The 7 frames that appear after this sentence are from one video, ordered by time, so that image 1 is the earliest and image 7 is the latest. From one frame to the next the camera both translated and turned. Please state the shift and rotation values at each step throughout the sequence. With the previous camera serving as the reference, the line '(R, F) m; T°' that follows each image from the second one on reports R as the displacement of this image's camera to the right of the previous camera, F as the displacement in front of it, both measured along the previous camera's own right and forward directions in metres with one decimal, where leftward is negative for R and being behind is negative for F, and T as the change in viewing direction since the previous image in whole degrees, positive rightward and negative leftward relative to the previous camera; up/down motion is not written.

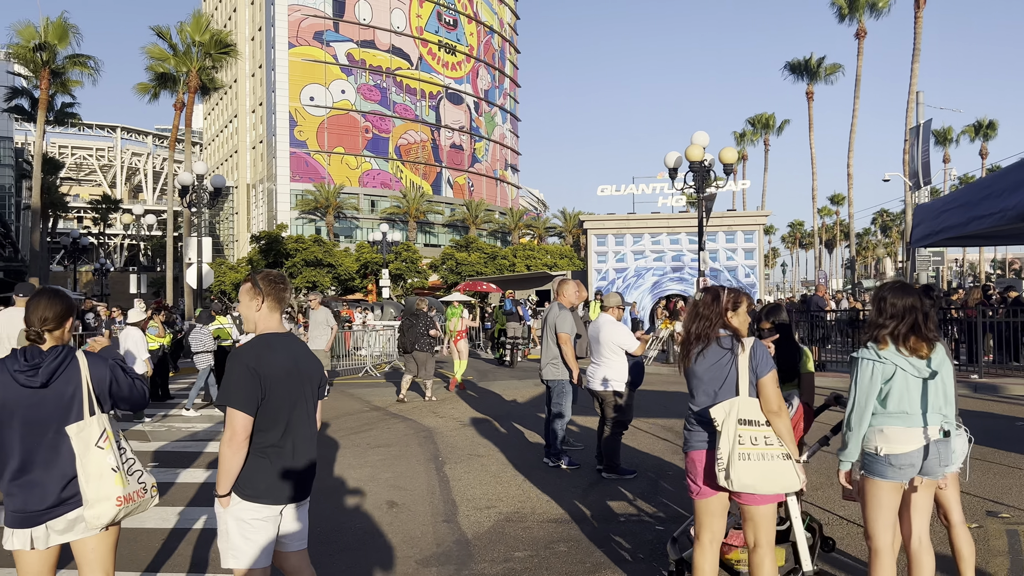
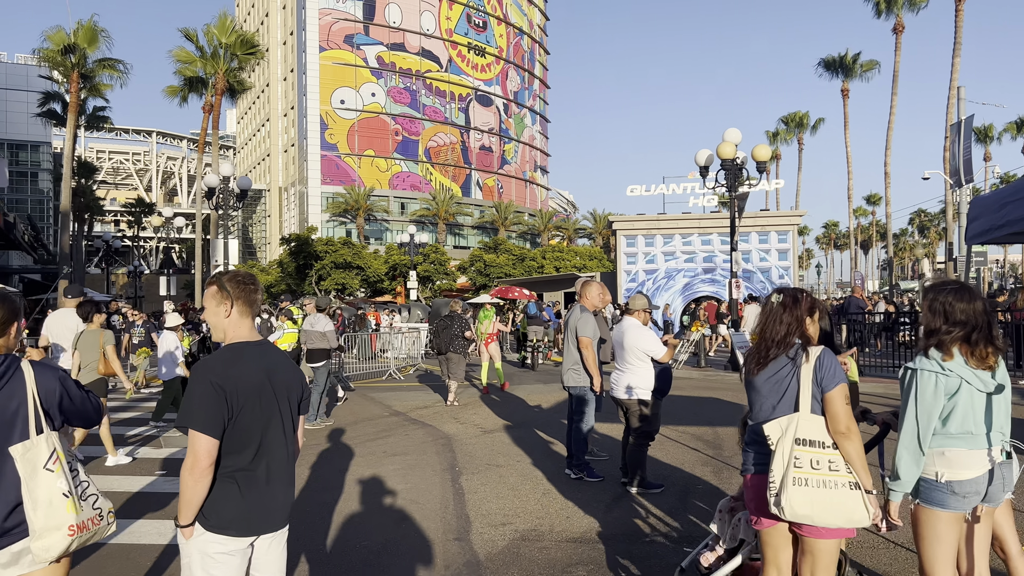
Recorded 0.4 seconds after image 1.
(+0.1, +0.4) m; -2°
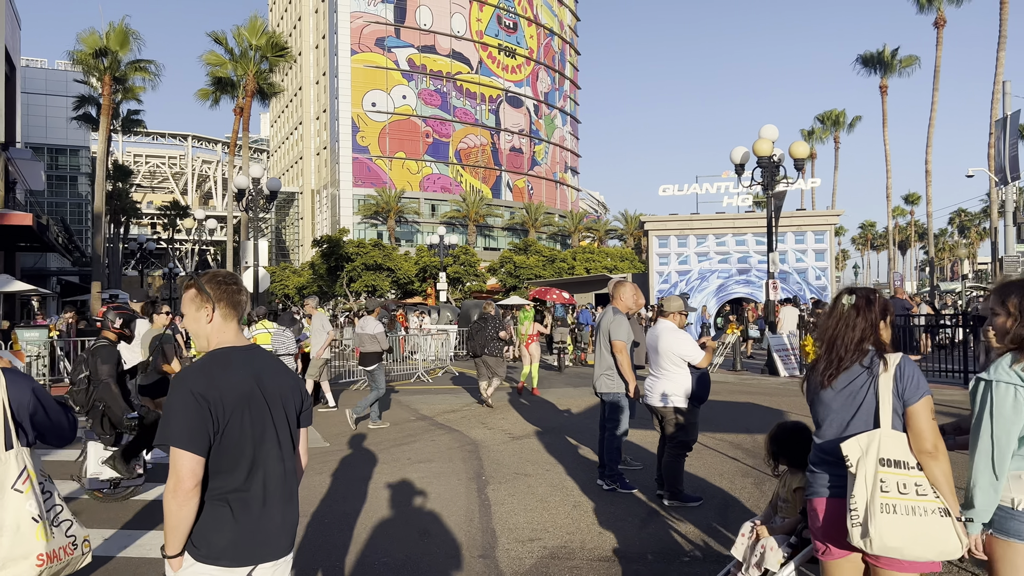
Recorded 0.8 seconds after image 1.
(0.0, +0.4) m; -2°
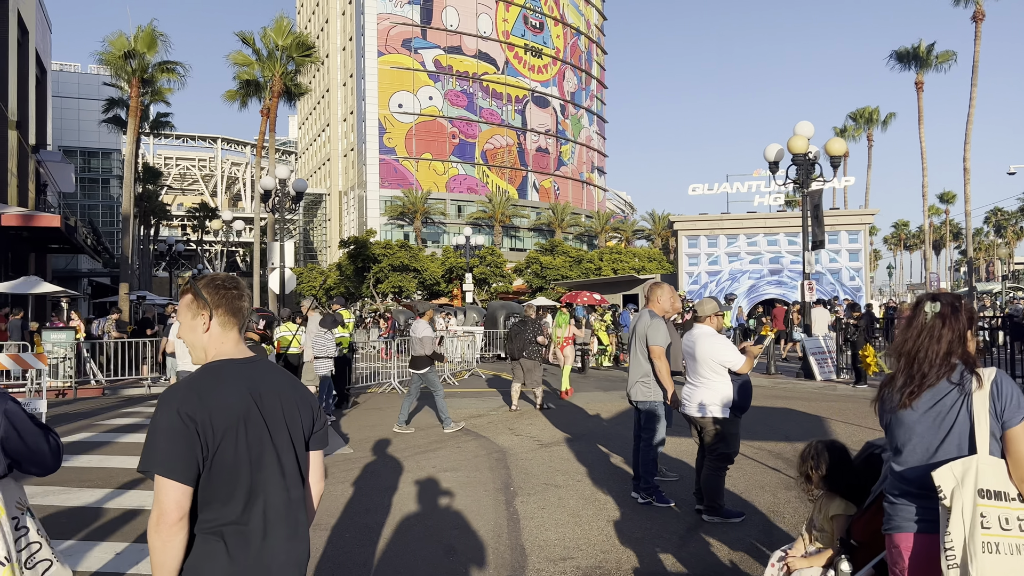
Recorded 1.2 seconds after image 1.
(0.0, +0.3) m; -2°
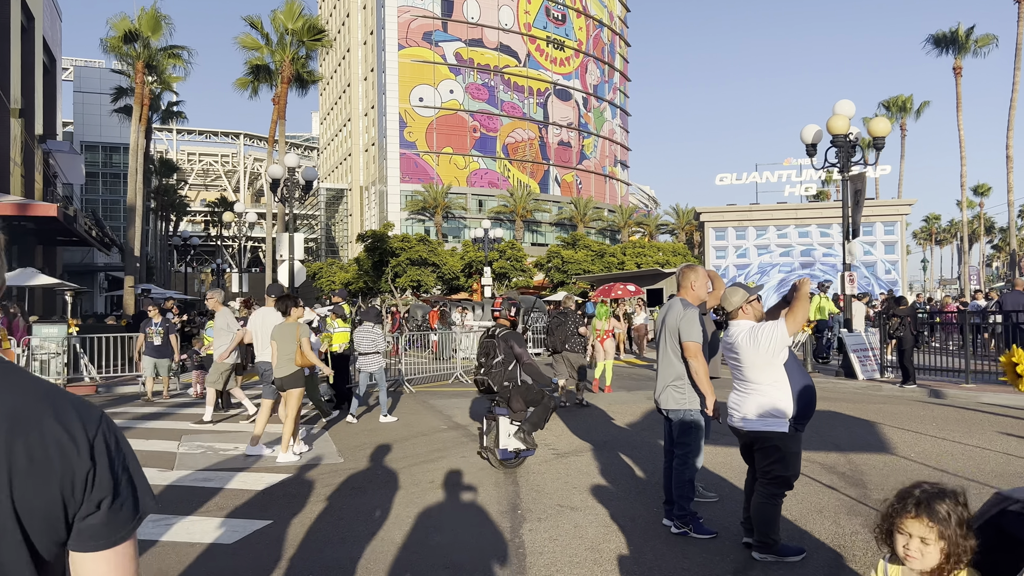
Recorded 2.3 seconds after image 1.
(+0.1, +1.2) m; -2°
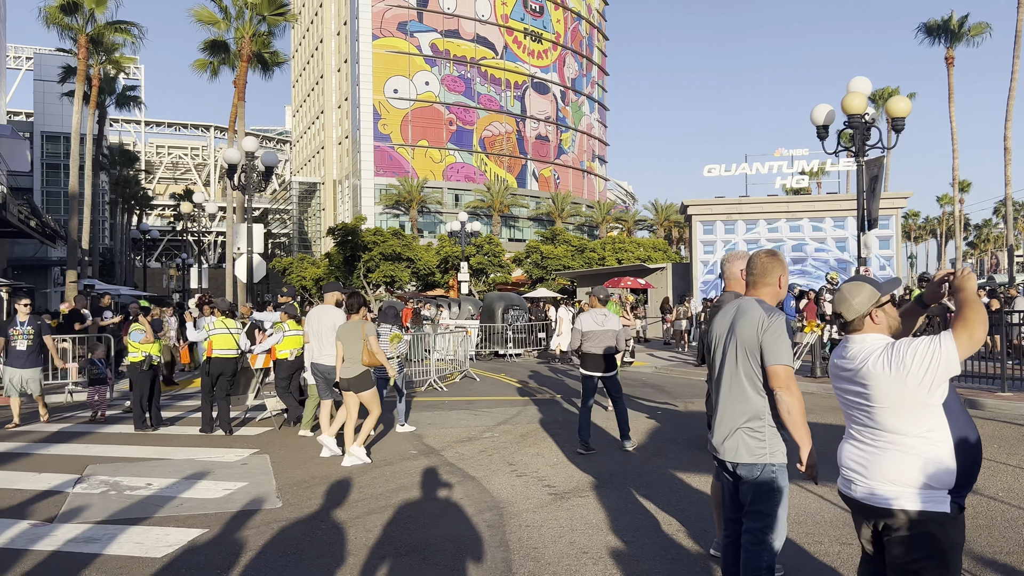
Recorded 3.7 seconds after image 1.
(-0.1, +1.8) m; +2°
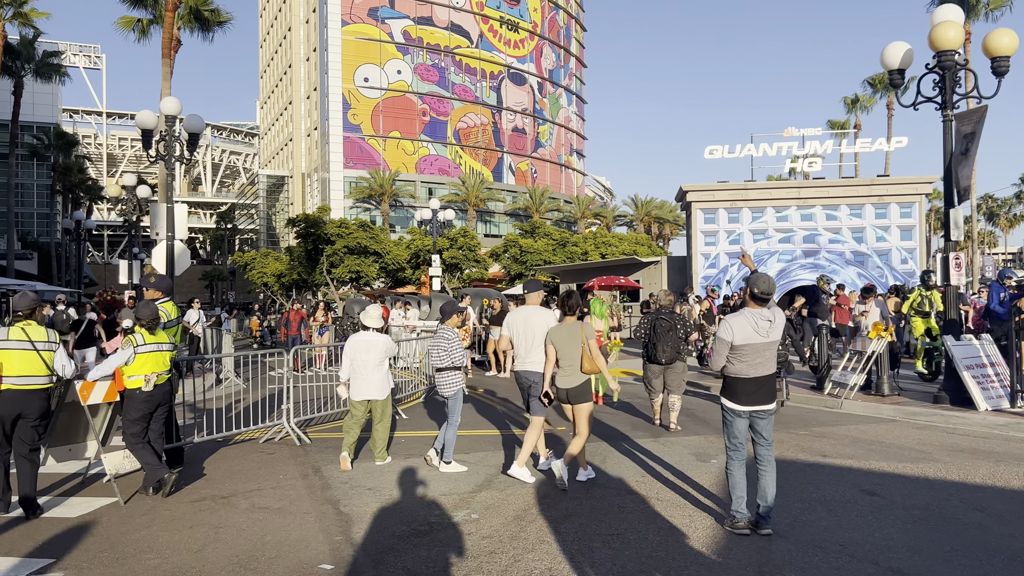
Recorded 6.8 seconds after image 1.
(-0.1, +3.8) m; +2°
